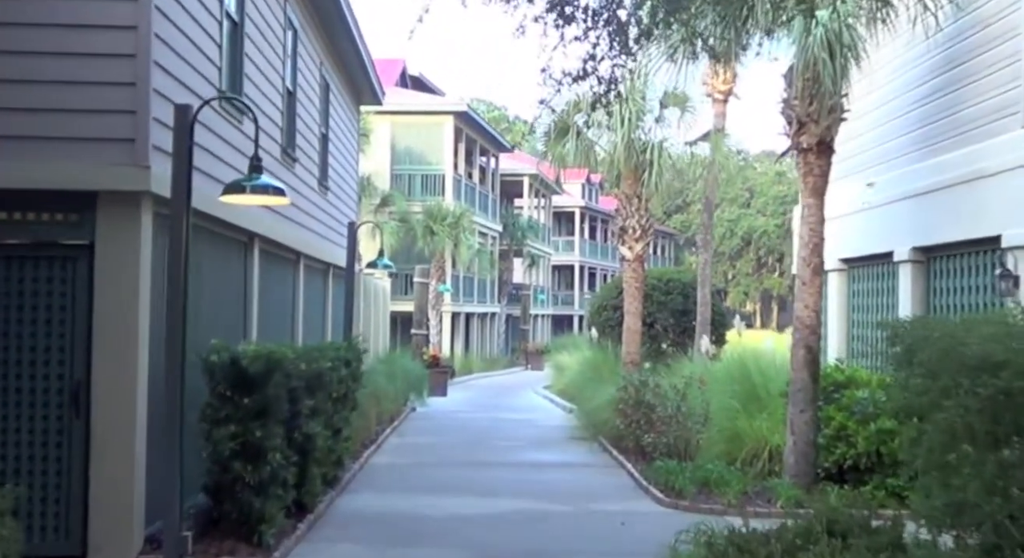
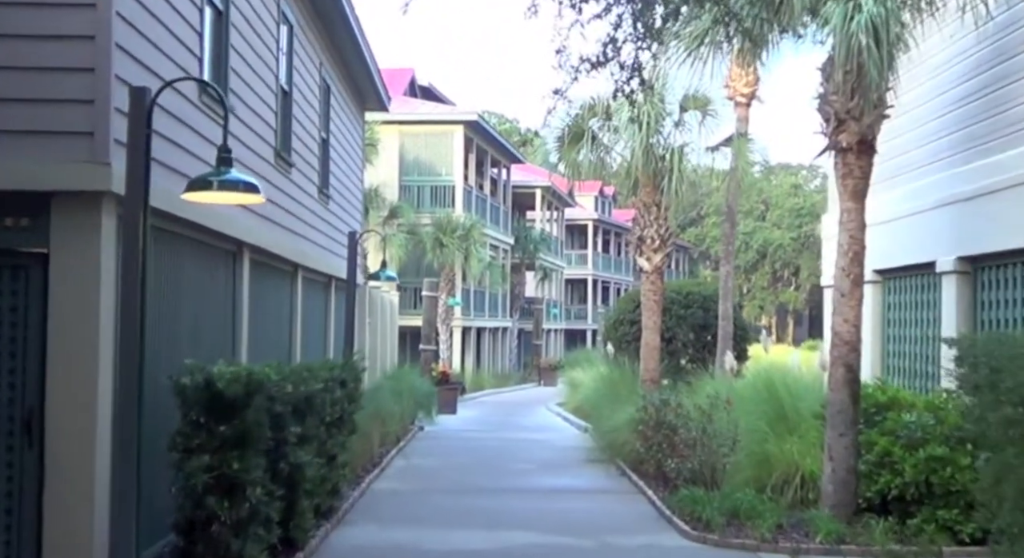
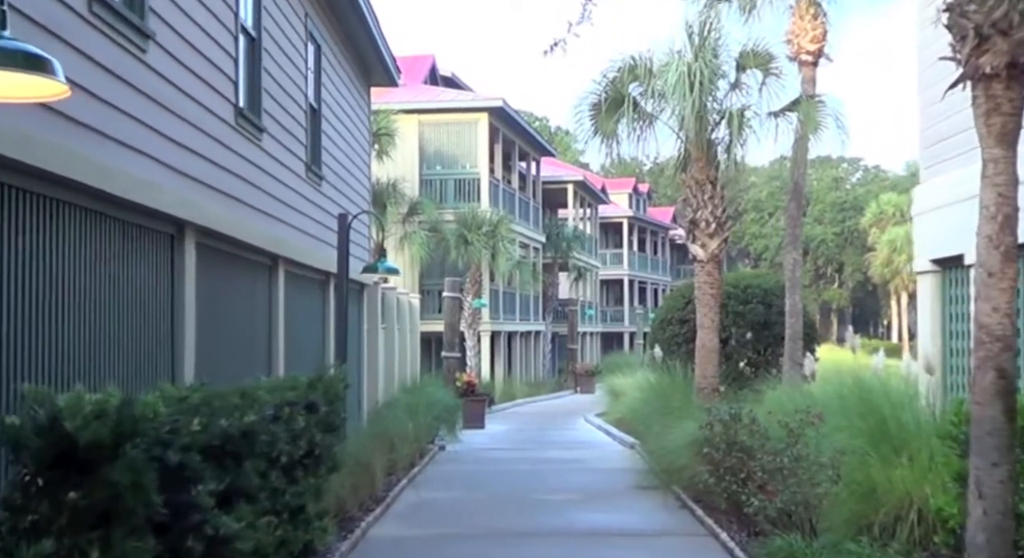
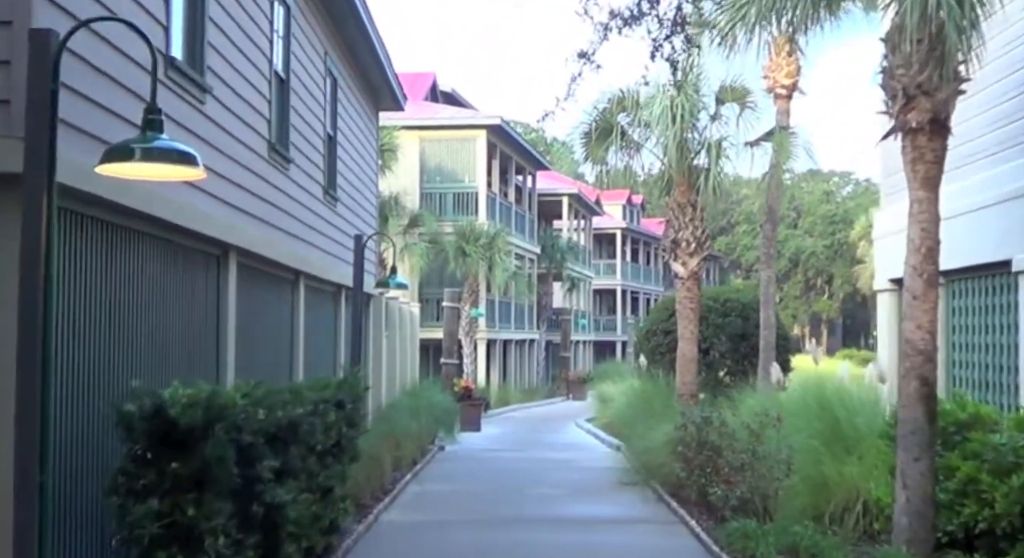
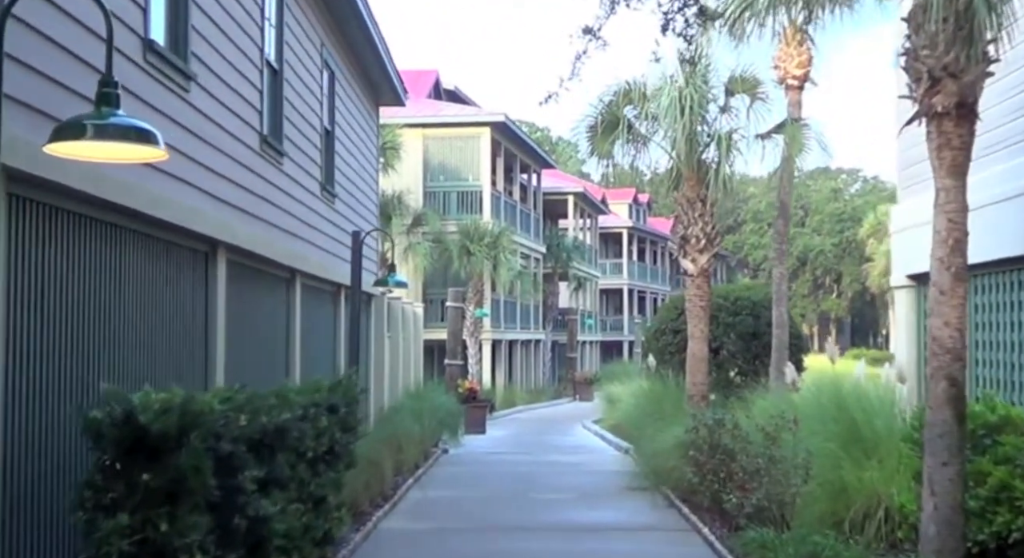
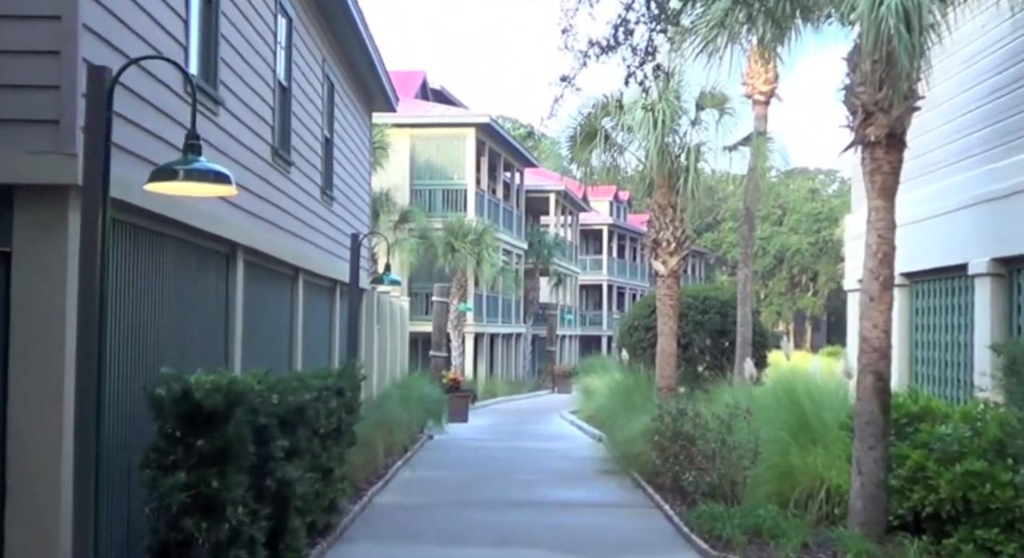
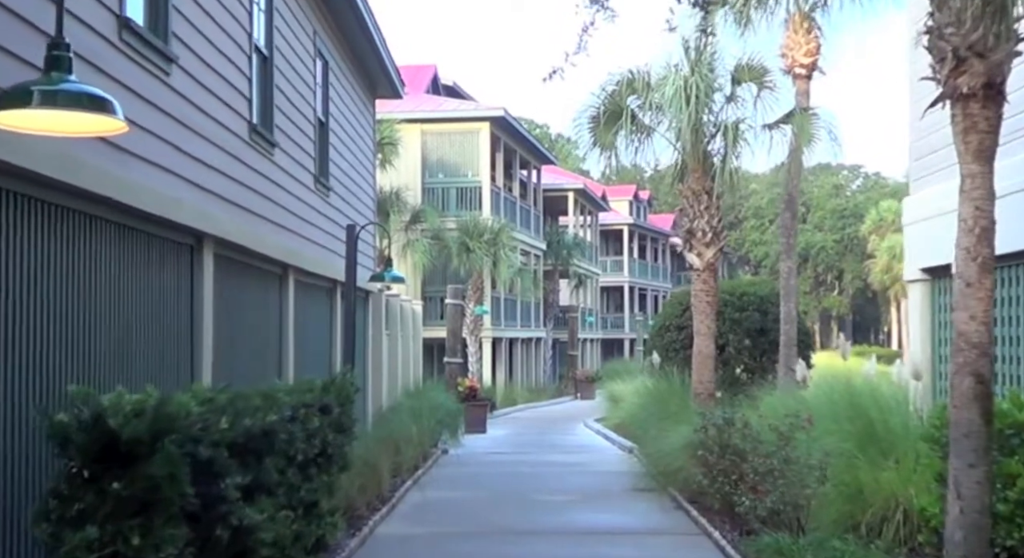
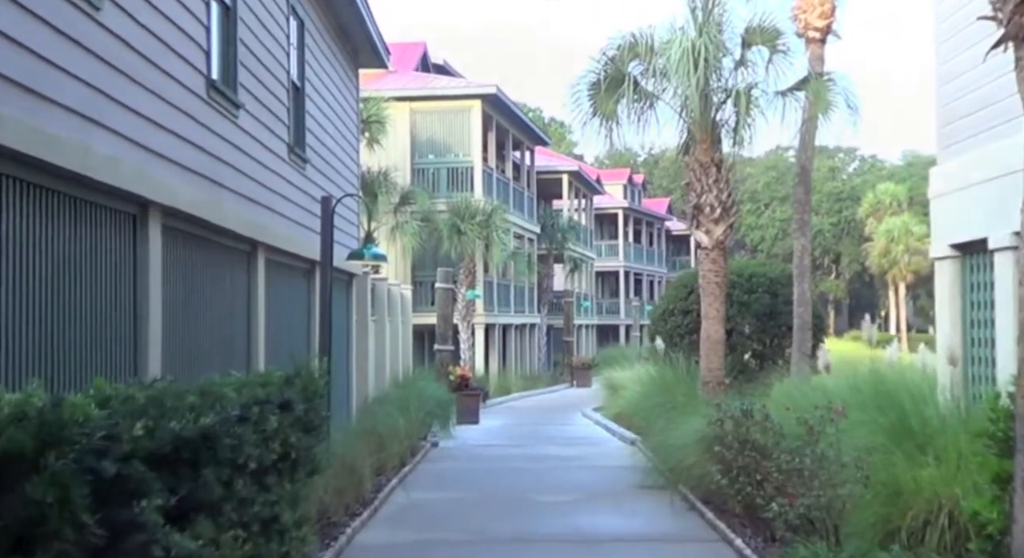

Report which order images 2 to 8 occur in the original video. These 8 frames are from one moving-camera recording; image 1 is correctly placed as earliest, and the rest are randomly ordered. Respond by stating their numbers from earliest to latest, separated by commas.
2, 6, 4, 5, 7, 3, 8
